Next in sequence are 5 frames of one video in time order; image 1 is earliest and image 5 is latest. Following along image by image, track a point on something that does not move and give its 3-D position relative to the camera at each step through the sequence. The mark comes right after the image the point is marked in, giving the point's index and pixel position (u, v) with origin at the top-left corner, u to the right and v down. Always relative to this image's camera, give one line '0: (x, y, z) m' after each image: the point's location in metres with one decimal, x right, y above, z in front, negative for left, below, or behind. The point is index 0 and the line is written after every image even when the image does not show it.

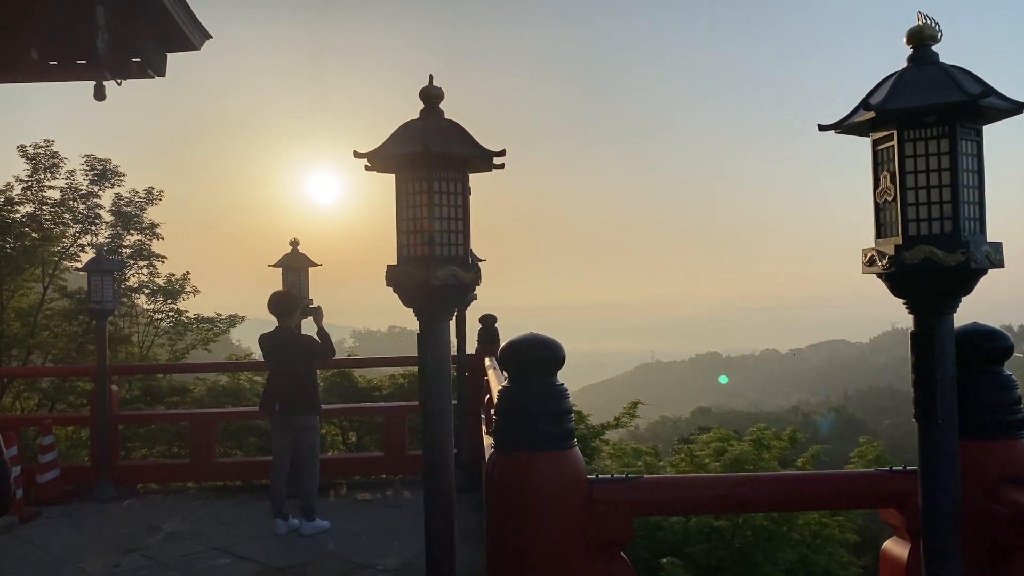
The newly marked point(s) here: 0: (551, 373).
0: (+0.1, -0.2, +1.9) m
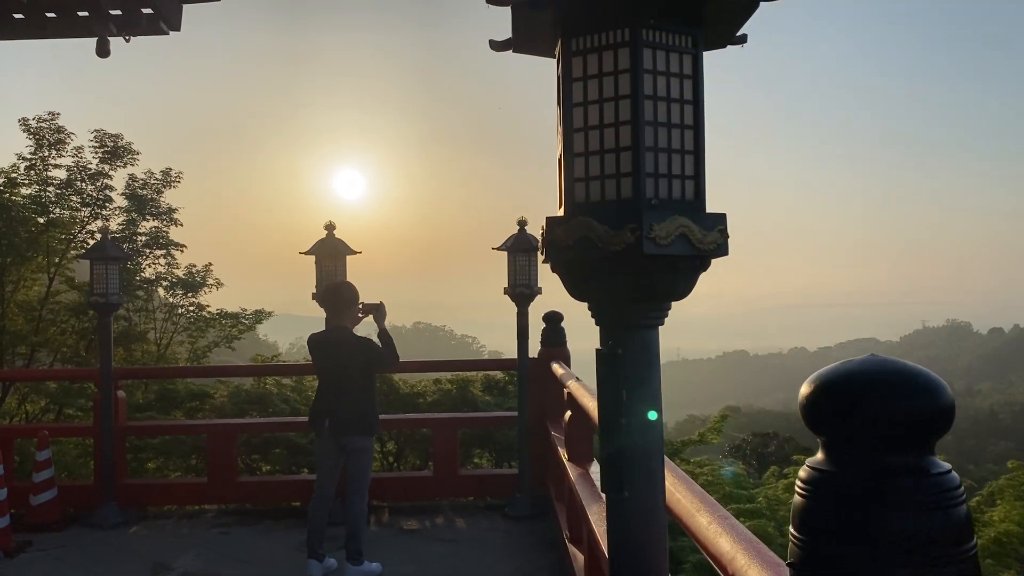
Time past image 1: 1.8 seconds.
0: (+0.4, -0.2, +0.9) m
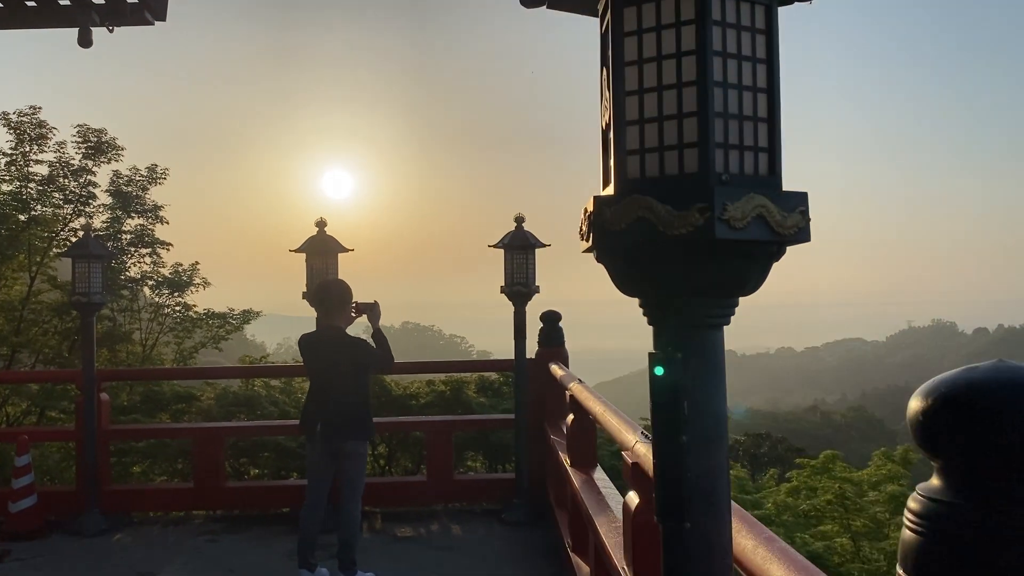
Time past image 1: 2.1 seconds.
0: (+0.4, -0.1, +0.7) m
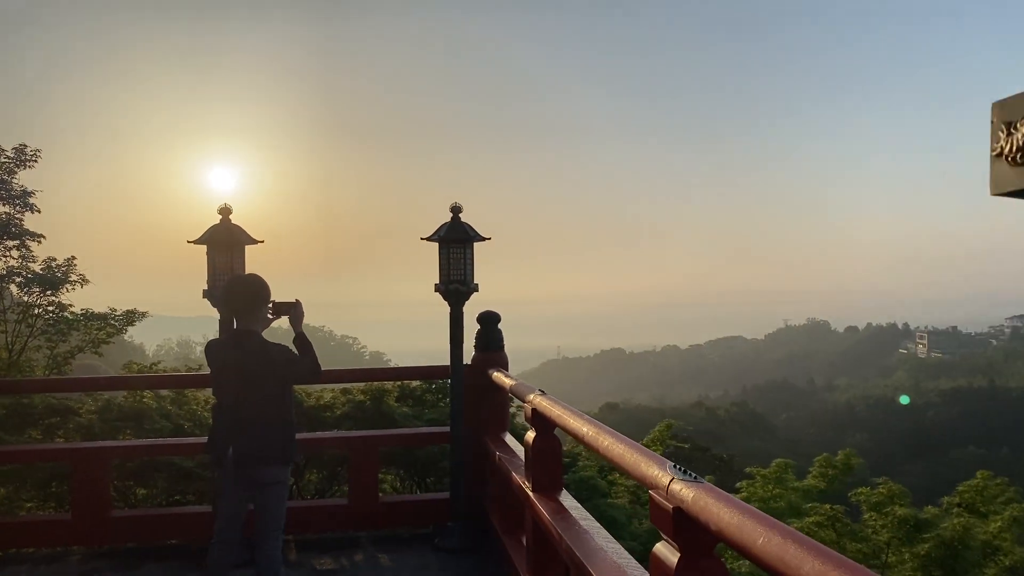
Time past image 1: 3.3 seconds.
0: (+0.7, -0.1, +0.2) m
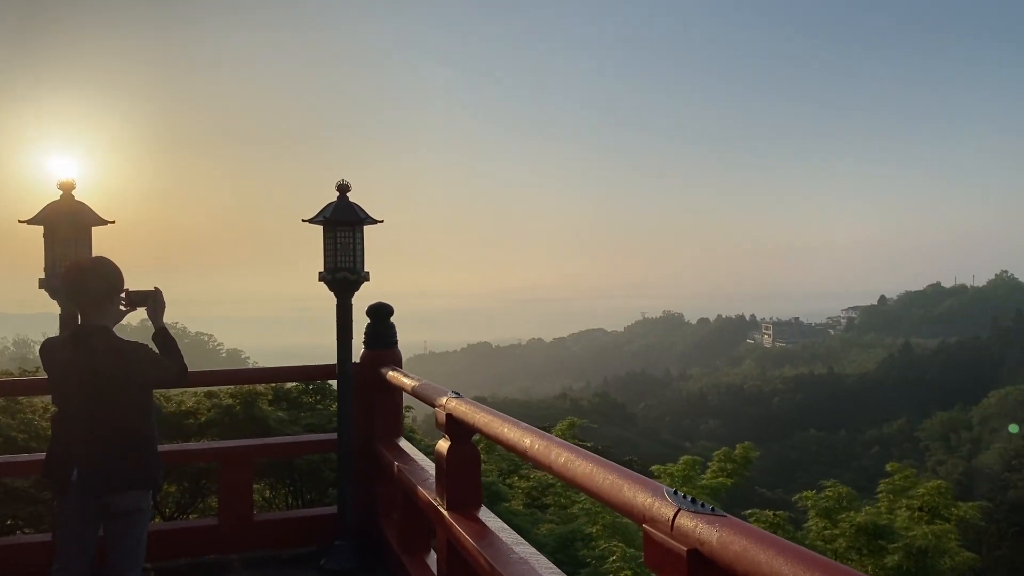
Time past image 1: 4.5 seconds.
0: (+0.8, -0.1, -0.1) m
